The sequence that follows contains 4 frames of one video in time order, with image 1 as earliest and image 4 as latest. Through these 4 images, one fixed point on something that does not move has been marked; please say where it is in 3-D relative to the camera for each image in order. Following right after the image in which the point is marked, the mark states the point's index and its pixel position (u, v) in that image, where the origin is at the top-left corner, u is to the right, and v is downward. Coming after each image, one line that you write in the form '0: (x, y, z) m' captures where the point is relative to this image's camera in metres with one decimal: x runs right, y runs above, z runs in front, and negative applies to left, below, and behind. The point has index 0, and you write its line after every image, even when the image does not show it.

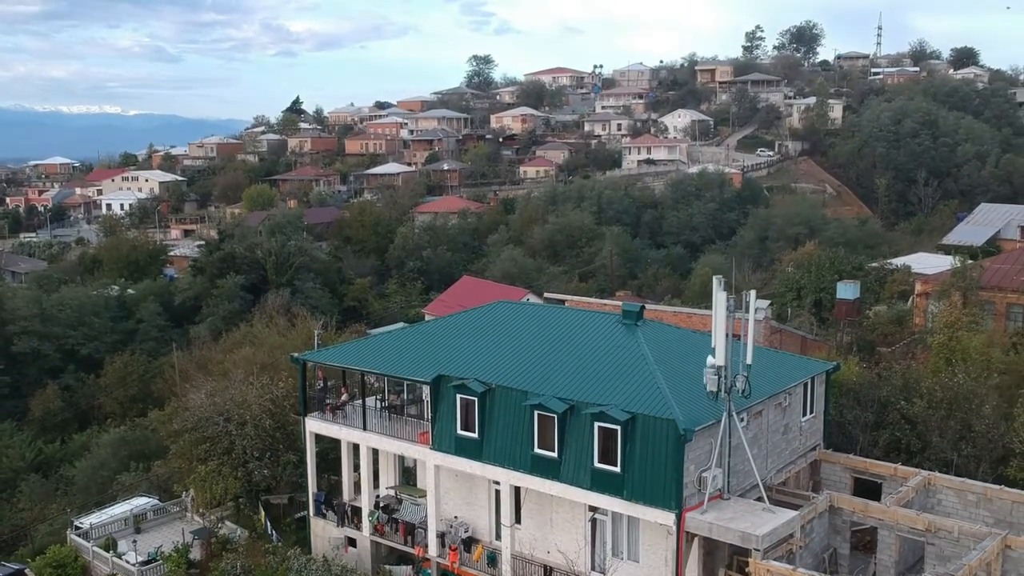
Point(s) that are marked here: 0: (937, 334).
0: (+8.3, -0.9, +17.1) m
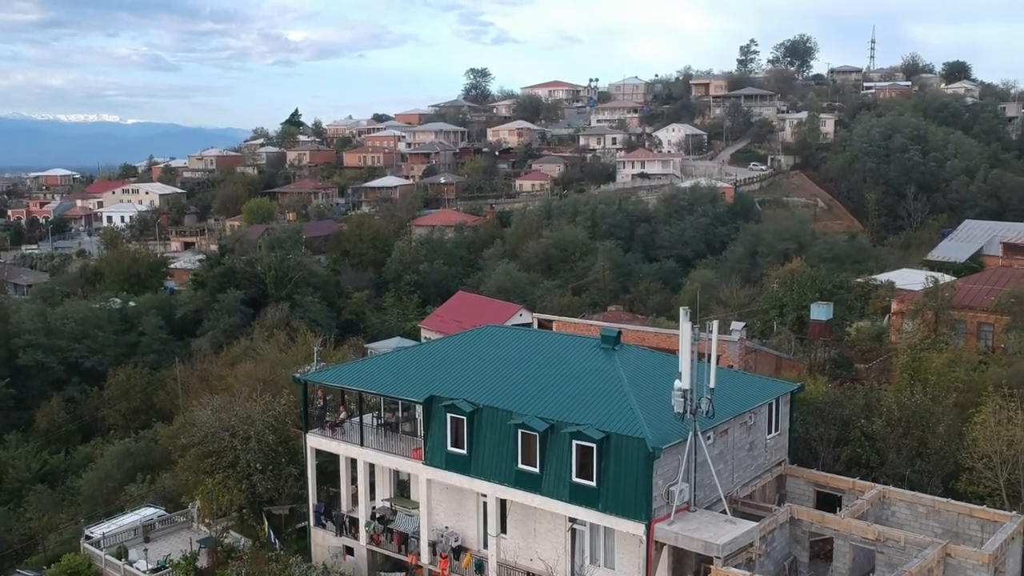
0: (+8.1, -1.4, +18.1) m
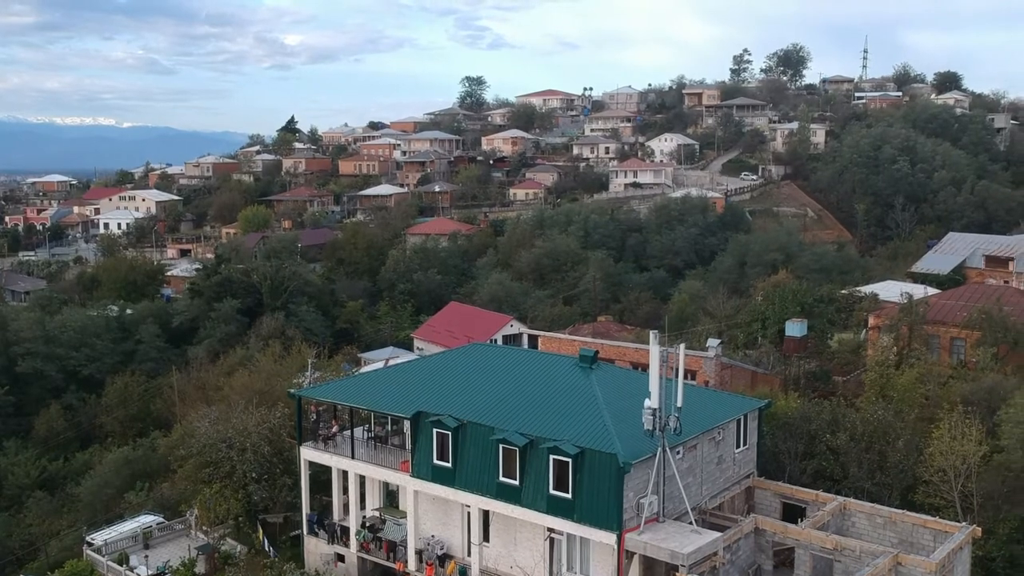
0: (+7.8, -1.8, +18.8) m
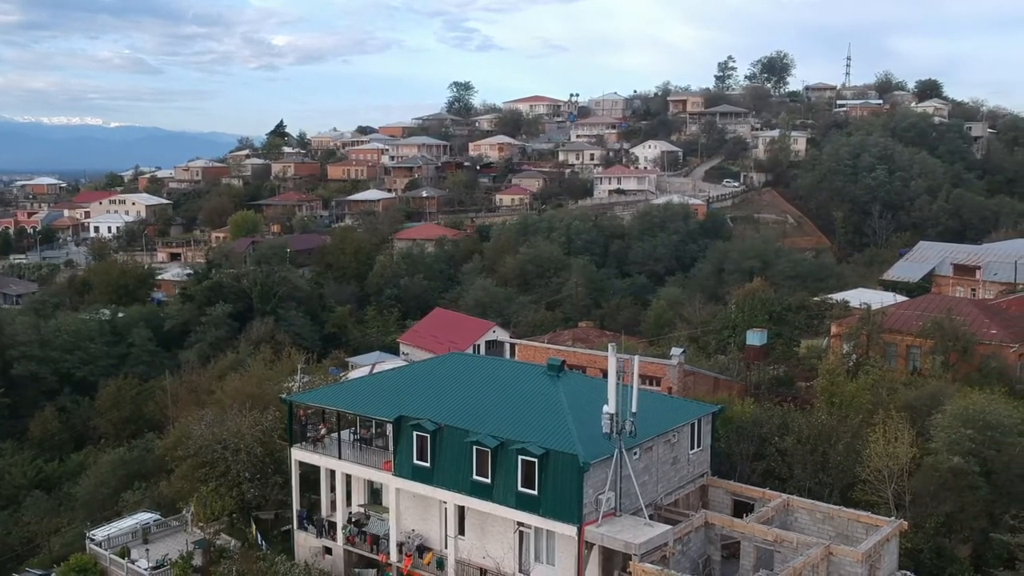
0: (+7.3, -2.1, +20.2) m
